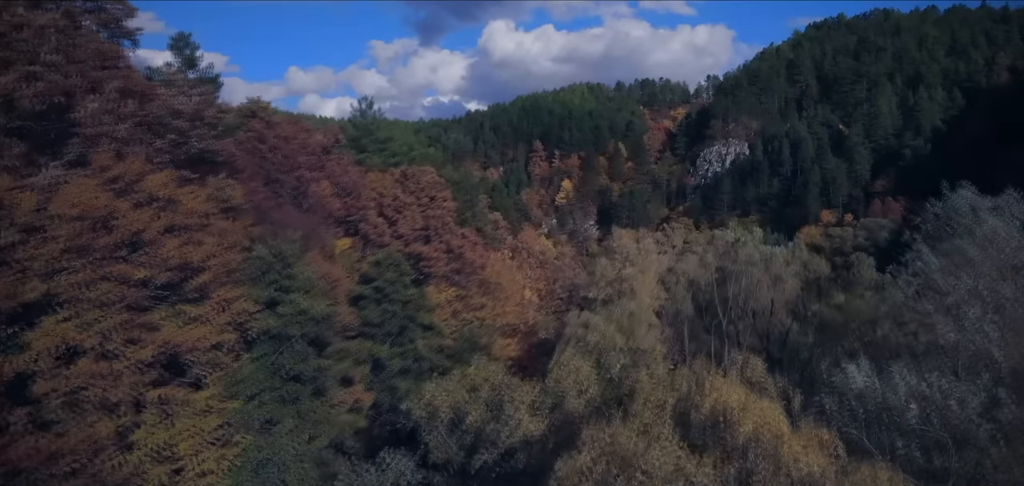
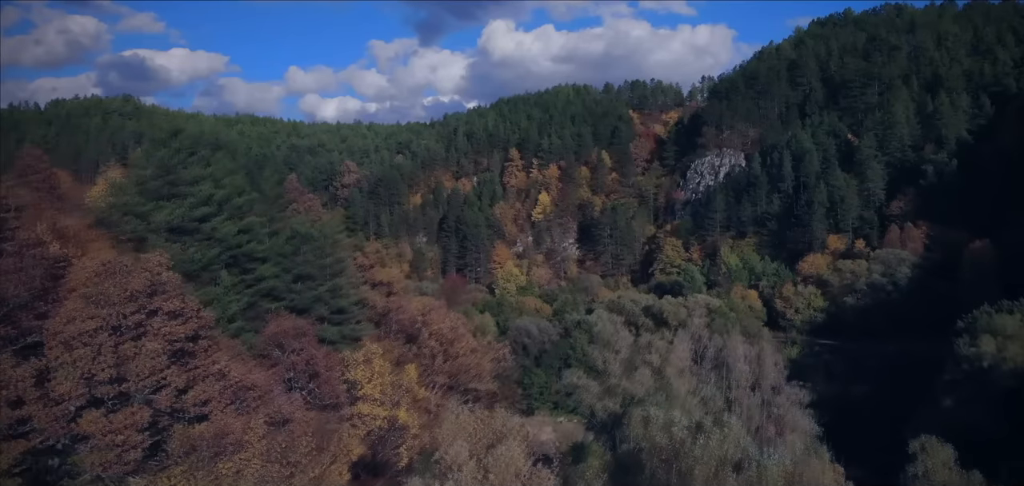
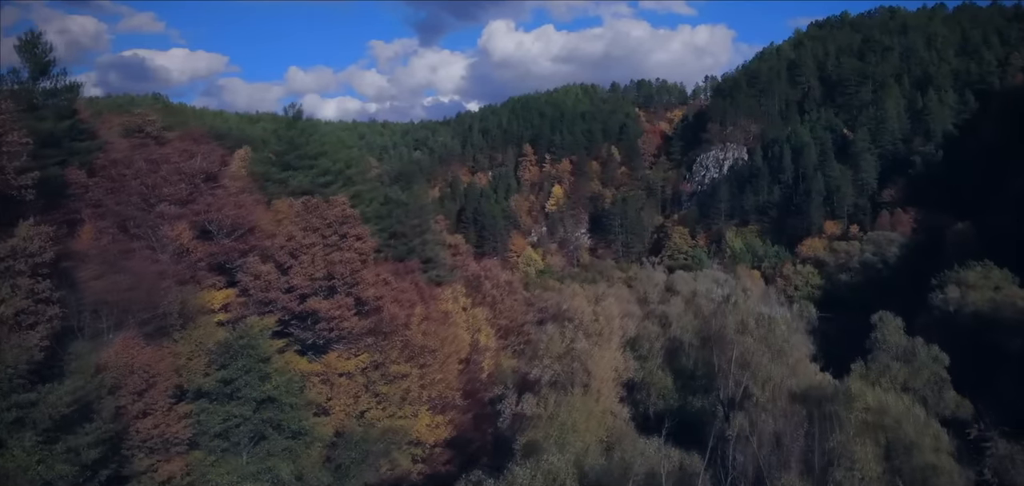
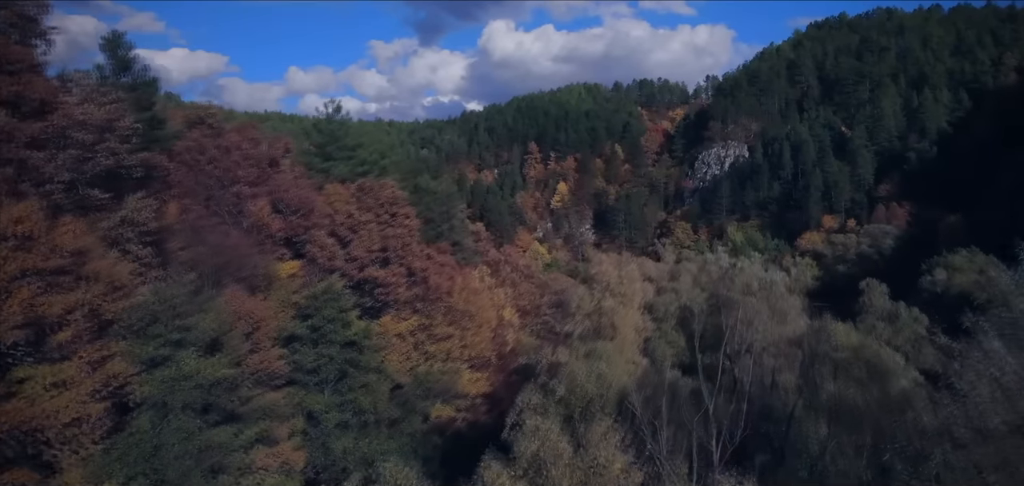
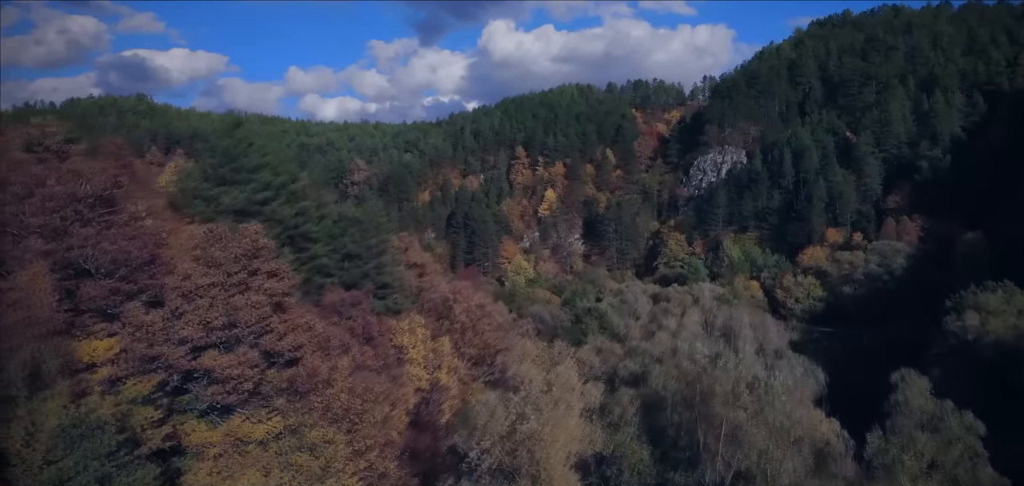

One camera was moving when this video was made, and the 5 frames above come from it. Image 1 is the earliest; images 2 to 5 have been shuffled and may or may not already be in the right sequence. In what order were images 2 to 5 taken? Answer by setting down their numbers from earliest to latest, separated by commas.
4, 3, 5, 2
